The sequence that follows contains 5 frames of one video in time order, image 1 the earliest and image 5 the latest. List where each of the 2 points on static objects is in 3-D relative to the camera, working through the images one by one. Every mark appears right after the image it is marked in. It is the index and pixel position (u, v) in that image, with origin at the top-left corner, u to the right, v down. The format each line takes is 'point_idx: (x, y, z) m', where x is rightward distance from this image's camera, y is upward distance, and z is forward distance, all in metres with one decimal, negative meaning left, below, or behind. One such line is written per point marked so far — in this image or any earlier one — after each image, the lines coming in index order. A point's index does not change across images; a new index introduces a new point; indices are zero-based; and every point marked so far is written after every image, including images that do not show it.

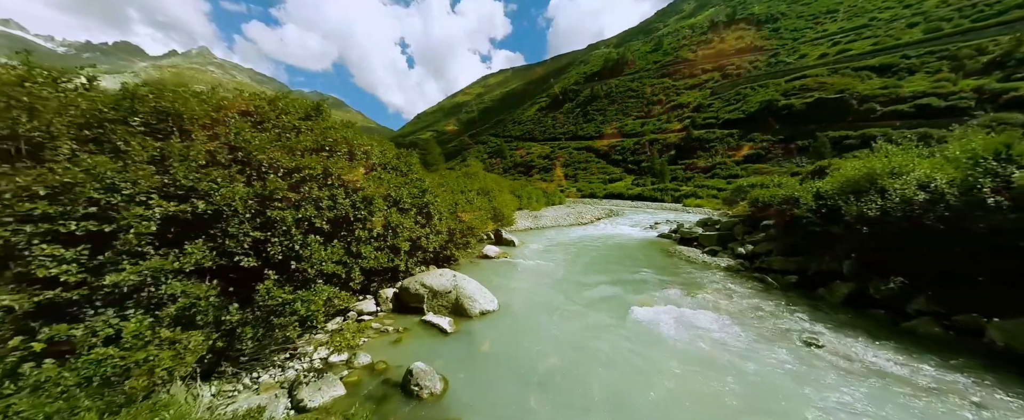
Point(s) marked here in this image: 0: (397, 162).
0: (-5.7, +2.4, +15.1) m
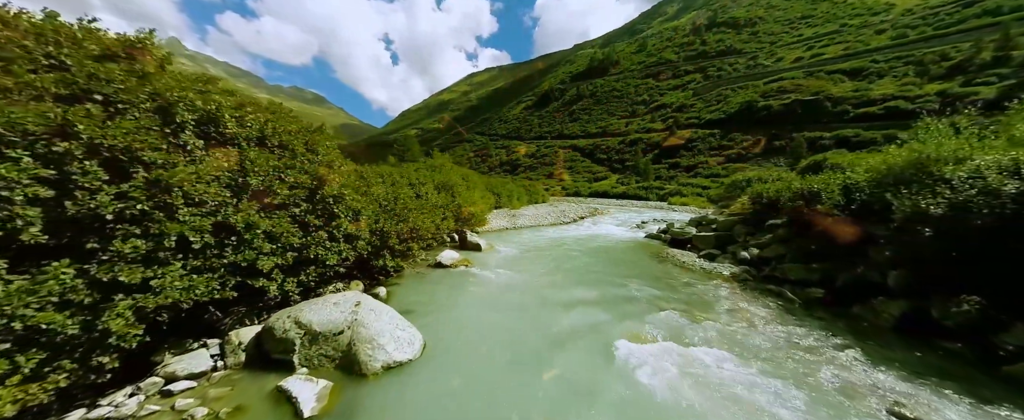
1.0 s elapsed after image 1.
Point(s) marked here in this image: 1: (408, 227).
0: (-7.7, +2.5, +10.6) m
1: (-5.2, -0.9, +15.1) m
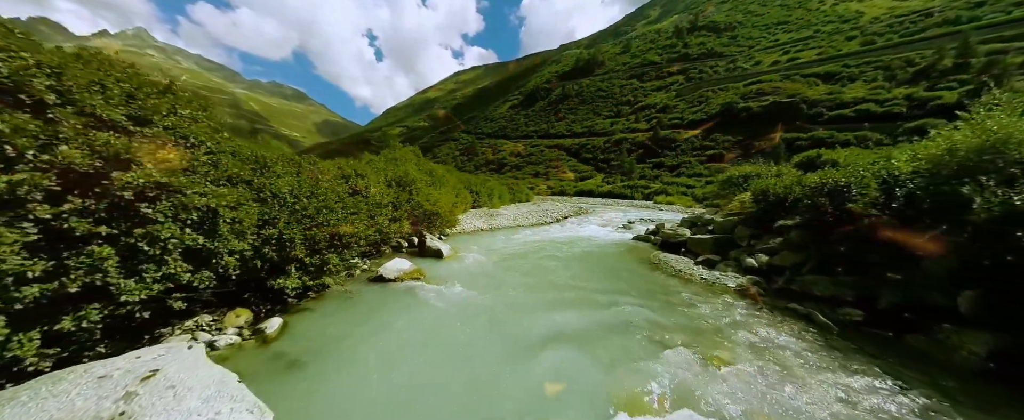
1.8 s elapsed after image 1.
0: (-9.3, +2.5, +6.7) m
1: (-6.9, -0.8, +11.3) m
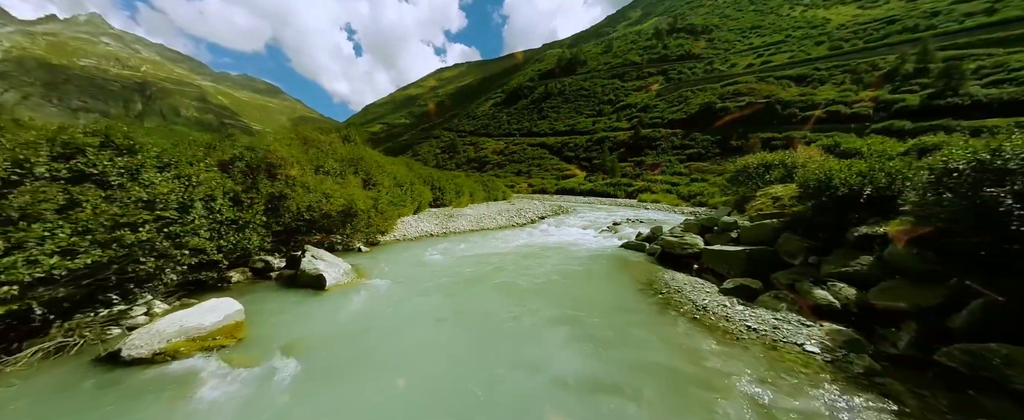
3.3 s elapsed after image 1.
0: (-11.5, +2.4, -0.8) m
1: (-9.4, -0.9, +3.9) m
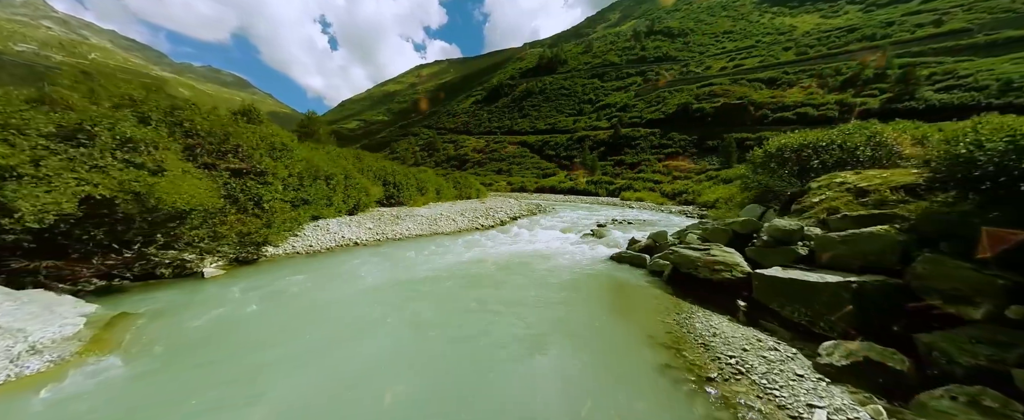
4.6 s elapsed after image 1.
0: (-12.8, +2.3, -7.9) m
1: (-10.9, -1.0, -3.1) m
